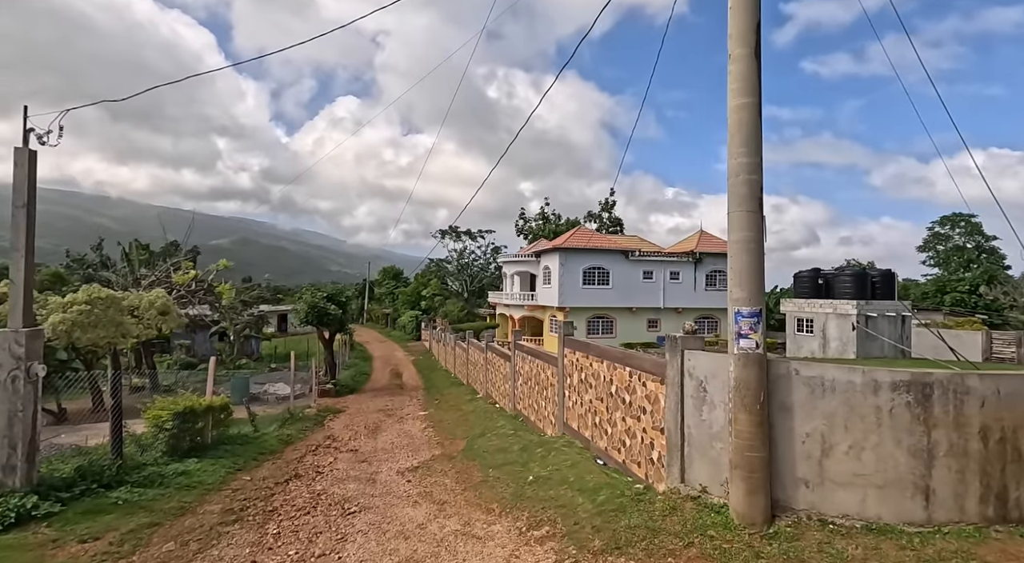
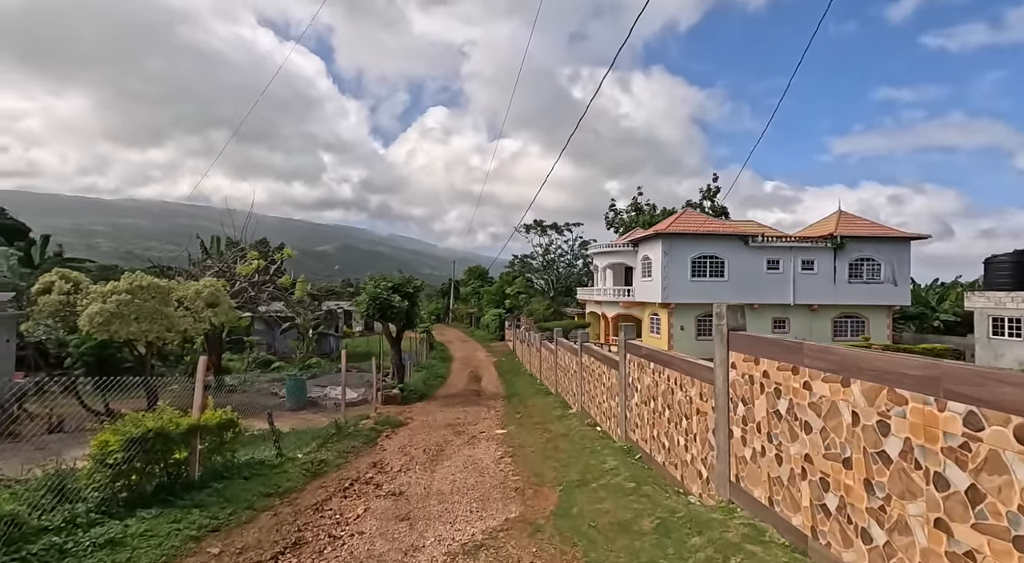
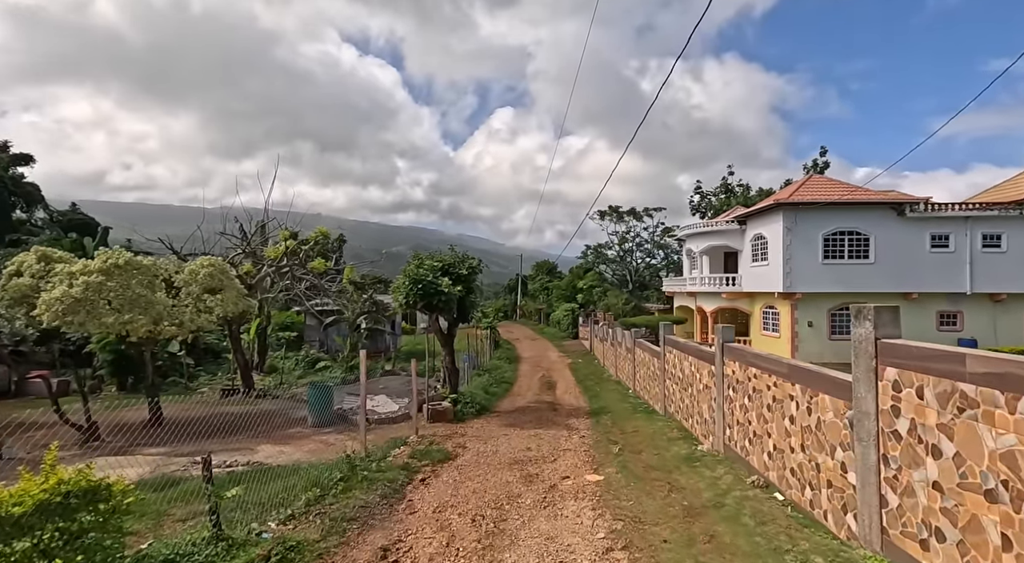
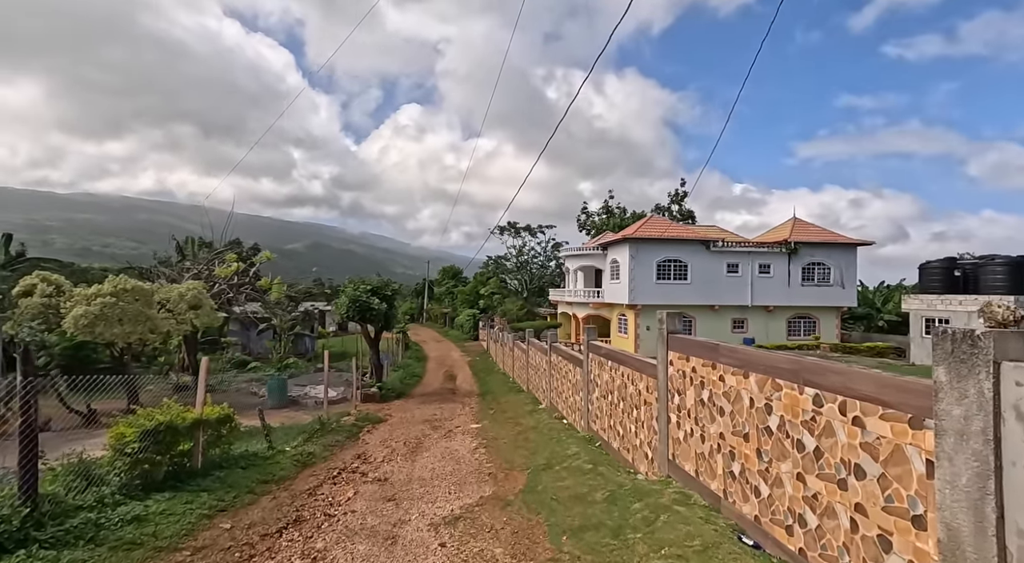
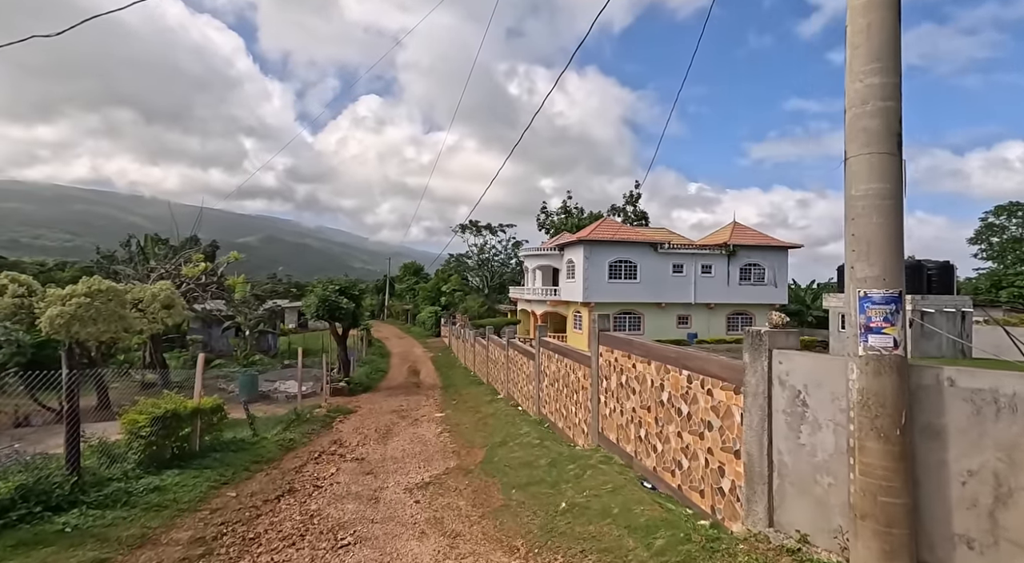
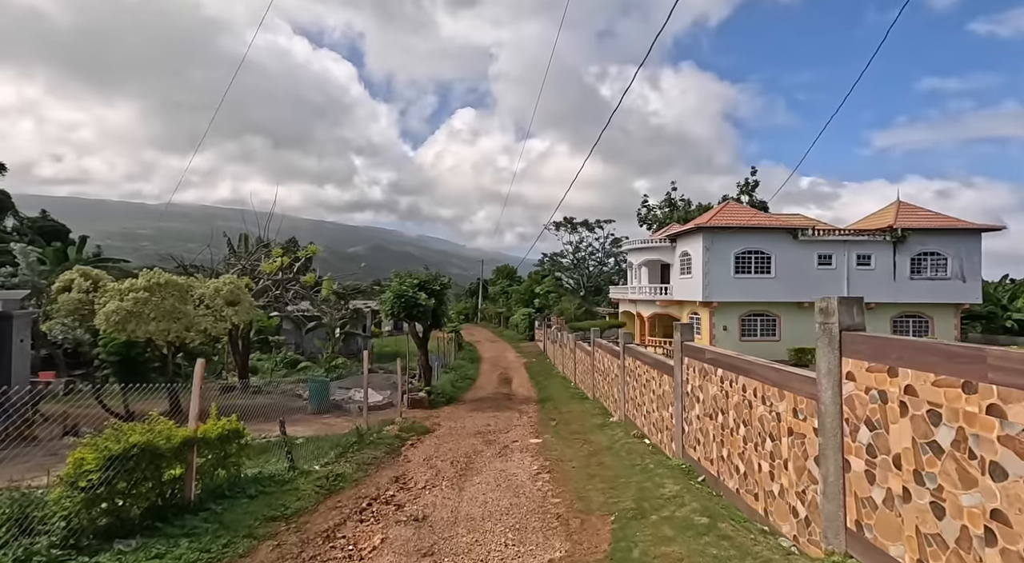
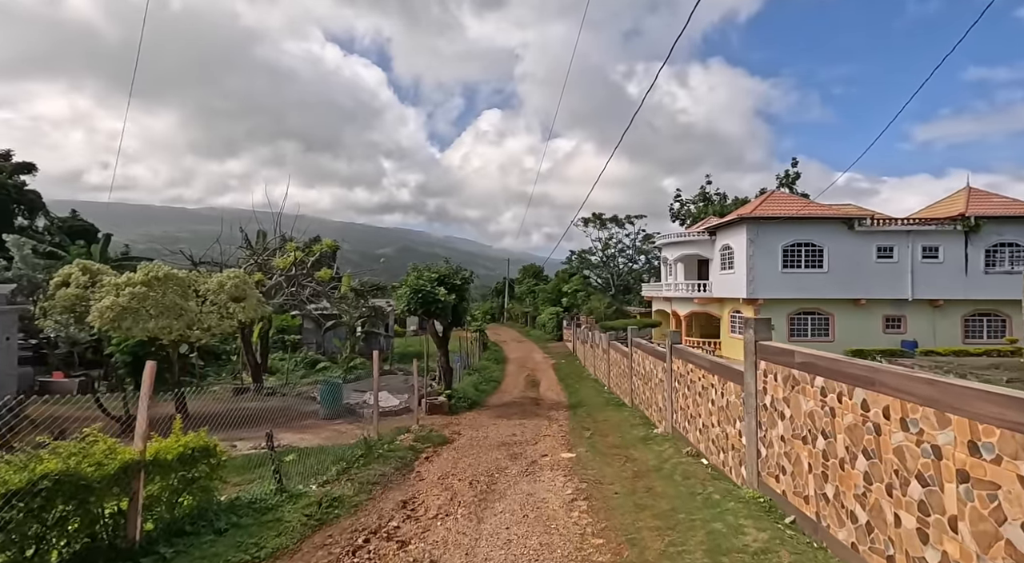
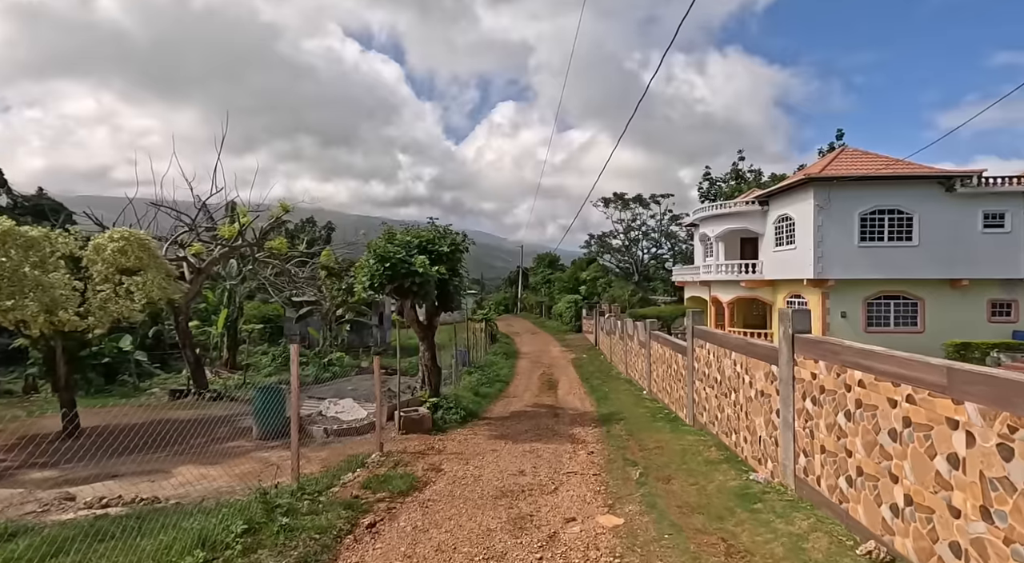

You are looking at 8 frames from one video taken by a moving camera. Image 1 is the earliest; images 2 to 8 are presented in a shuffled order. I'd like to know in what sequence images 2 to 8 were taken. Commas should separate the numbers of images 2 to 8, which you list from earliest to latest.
5, 4, 2, 6, 7, 3, 8
